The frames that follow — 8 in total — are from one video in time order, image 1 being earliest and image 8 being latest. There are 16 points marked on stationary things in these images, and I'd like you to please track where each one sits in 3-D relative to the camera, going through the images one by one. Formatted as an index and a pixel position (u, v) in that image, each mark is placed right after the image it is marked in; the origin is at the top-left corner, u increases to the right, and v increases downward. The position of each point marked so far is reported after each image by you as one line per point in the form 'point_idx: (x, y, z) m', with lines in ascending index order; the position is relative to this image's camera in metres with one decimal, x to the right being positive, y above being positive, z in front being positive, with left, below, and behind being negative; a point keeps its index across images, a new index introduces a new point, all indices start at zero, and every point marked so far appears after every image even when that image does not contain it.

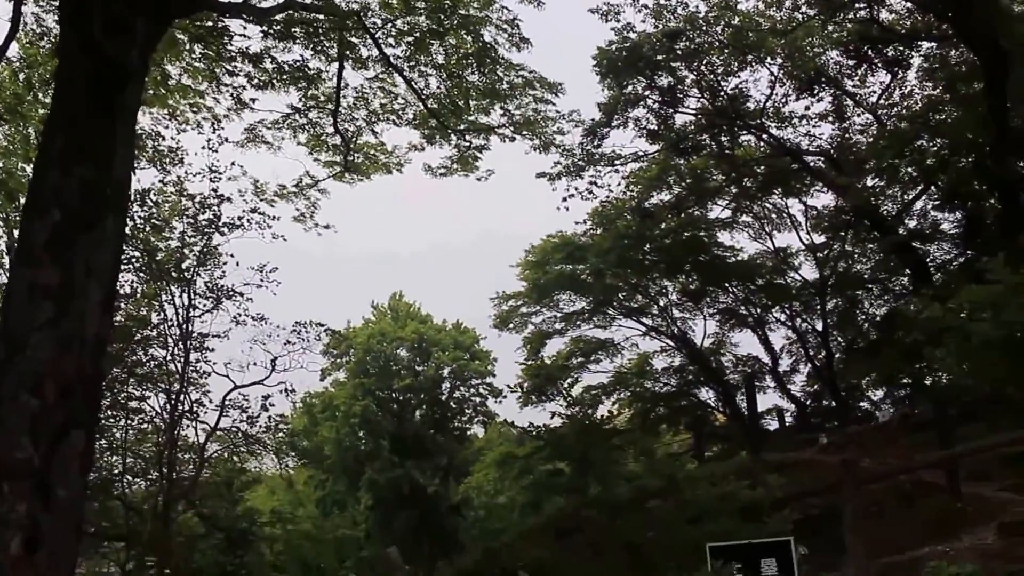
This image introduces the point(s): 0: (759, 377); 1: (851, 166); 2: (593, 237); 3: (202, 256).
0: (+3.9, -1.4, +16.8) m
1: (+5.1, +1.8, +15.8) m
2: (+1.4, +0.8, +17.7) m
3: (-3.8, +0.4, +13.3) m
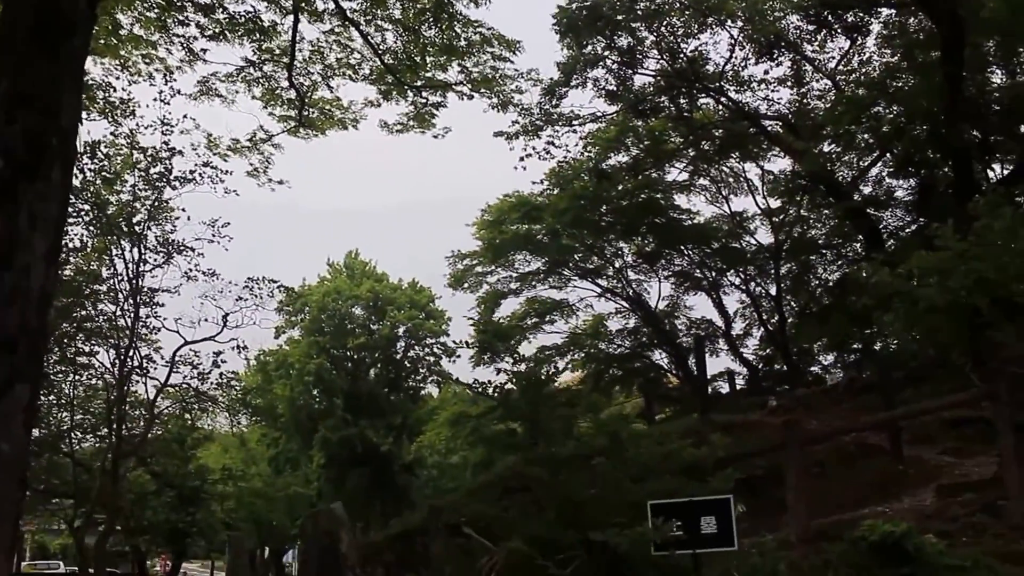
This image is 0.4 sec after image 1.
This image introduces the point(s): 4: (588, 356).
0: (+3.2, -0.8, +16.9) m
1: (+4.5, +2.3, +15.9) m
2: (+0.6, +1.5, +17.7) m
3: (-4.4, +1.0, +13.1) m
4: (+1.2, -1.1, +16.5) m
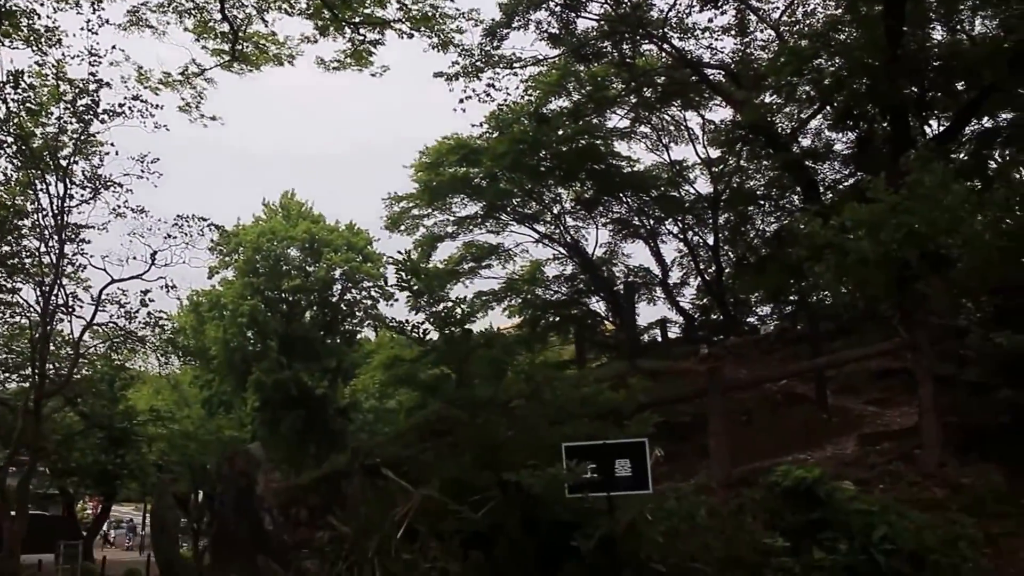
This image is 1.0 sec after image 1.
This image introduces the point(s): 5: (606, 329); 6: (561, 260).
0: (+2.2, 0.0, +16.9) m
1: (+3.5, +3.1, +15.8) m
2: (-0.4, +2.4, +17.4) m
3: (-5.2, +1.7, +12.6) m
4: (+0.2, -0.2, +16.4) m
5: (+1.4, -0.6, +15.8) m
6: (+0.8, +0.5, +17.5) m
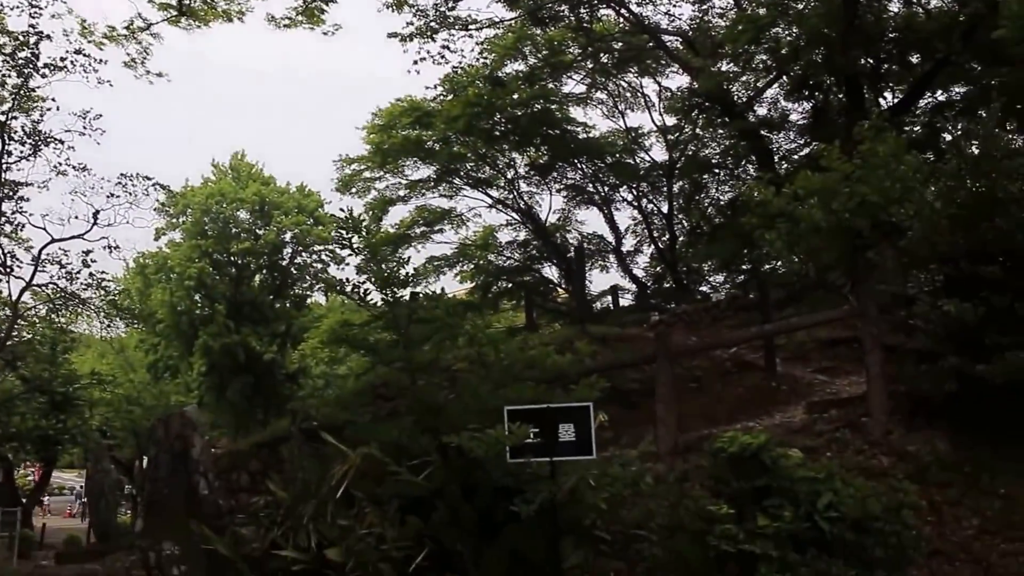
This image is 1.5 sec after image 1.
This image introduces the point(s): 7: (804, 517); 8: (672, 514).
0: (+1.4, +0.5, +16.8) m
1: (+2.9, +3.6, +15.7) m
2: (-1.1, +3.0, +17.1) m
3: (-5.7, +2.2, +12.2) m
4: (-0.5, +0.3, +16.2) m
5: (+0.7, -0.1, +15.7) m
6: (0.0, +1.0, +17.4) m
7: (+1.4, -1.1, +5.2) m
8: (+0.8, -1.2, +5.5) m
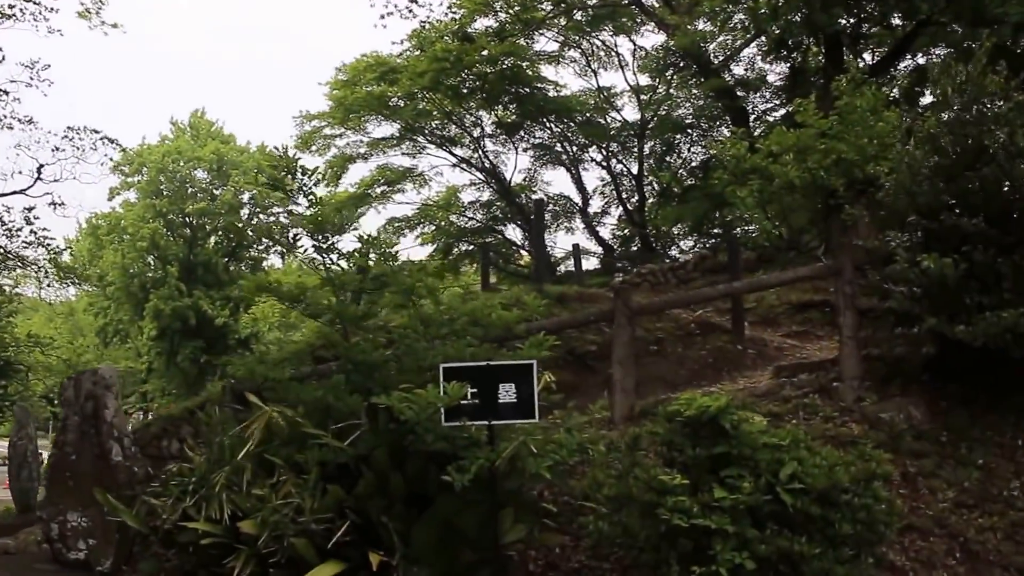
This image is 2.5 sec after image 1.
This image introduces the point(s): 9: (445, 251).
0: (+0.9, +1.1, +16.3) m
1: (+2.4, +4.1, +15.1) m
2: (-1.6, +3.6, +16.5) m
3: (-6.1, +2.7, +11.5) m
4: (-1.1, +0.9, +15.6) m
5: (+0.2, +0.4, +15.2) m
6: (-0.5, +1.6, +16.8) m
7: (+1.1, -0.9, +4.8) m
8: (+0.5, -0.9, +5.0) m
9: (-0.9, +0.5, +14.3) m
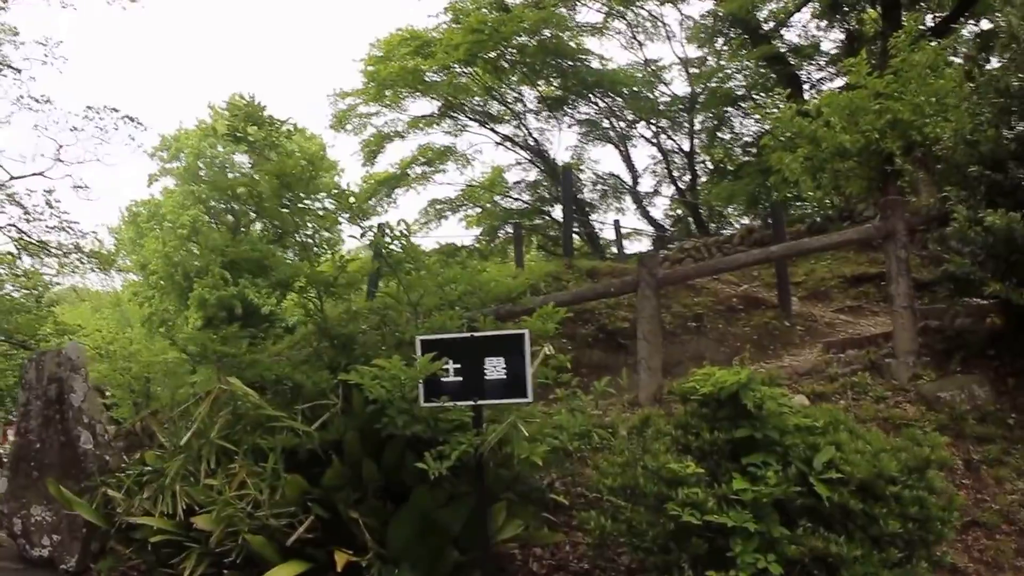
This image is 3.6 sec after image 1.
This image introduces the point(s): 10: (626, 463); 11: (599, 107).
0: (+1.5, +1.4, +15.5) m
1: (+2.9, +4.4, +14.2) m
2: (-1.0, +3.8, +15.9) m
3: (-5.8, +2.9, +11.1) m
4: (-0.5, +1.1, +15.0) m
5: (+0.7, +0.7, +14.5) m
6: (+0.1, +1.9, +16.1) m
7: (+1.1, -0.7, +4.1) m
8: (+0.5, -0.8, +4.3) m
9: (-0.4, +0.8, +13.7) m
10: (+0.5, -0.7, +4.4) m
11: (+1.2, +2.7, +15.8) m
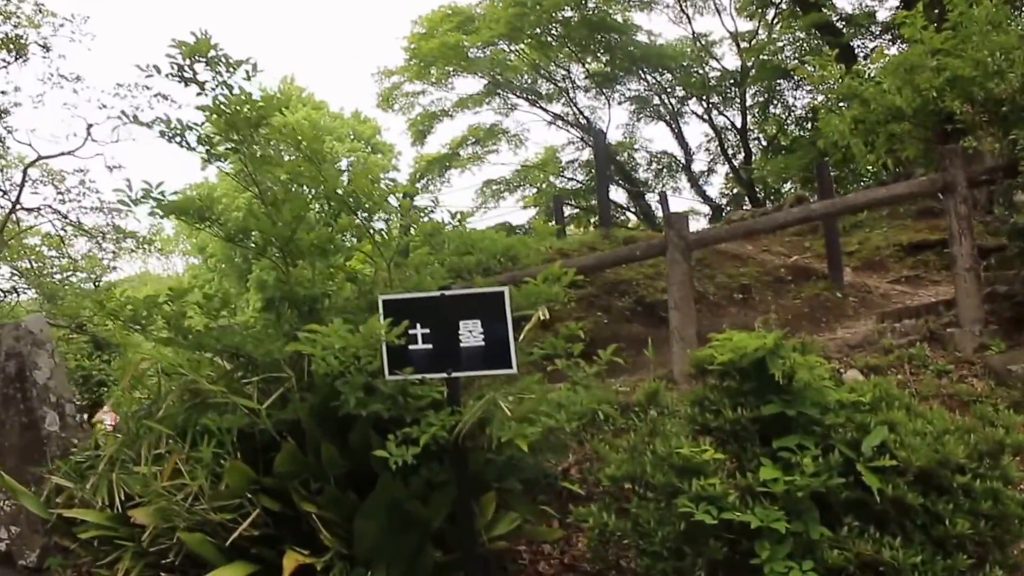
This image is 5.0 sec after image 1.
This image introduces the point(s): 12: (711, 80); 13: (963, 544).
0: (+2.1, +1.6, +14.7) m
1: (+3.4, +4.6, +13.3) m
2: (-0.4, +4.1, +15.2) m
3: (-5.4, +3.0, +10.8) m
4: (+0.1, +1.4, +14.4) m
5: (+1.3, +0.9, +13.7) m
6: (+0.8, +2.1, +15.4) m
7: (+1.0, -0.6, +3.3) m
8: (+0.4, -0.6, +3.7) m
9: (+0.2, +1.0, +13.0) m
10: (+0.4, -0.6, +3.7) m
11: (+1.9, +3.0, +15.0) m
12: (+2.7, +3.0, +14.5) m
13: (+1.4, -0.8, +3.3) m
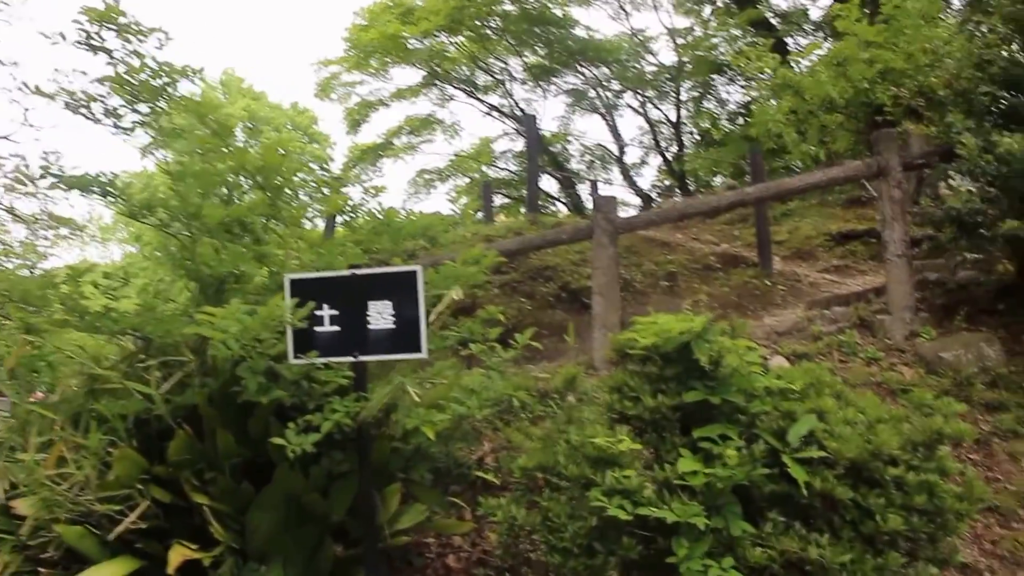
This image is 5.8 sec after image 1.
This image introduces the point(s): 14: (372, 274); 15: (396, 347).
0: (+1.2, +1.7, +14.6) m
1: (+2.7, +4.7, +13.3) m
2: (-1.3, +4.2, +14.9) m
3: (-6.1, +3.2, +10.2) m
4: (-0.7, +1.5, +14.1) m
5: (+0.5, +1.0, +13.5) m
6: (-0.1, +2.2, +15.2) m
7: (+0.7, -0.5, +3.1) m
8: (+0.1, -0.5, +3.4) m
9: (-0.6, +1.1, +12.8) m
10: (+0.1, -0.5, +3.5) m
11: (+1.0, +3.0, +14.9) m
12: (+1.9, +3.0, +14.4) m
13: (+1.1, -0.7, +3.1) m
14: (-0.4, 0.0, +3.3) m
15: (-0.4, -0.2, +3.3) m
